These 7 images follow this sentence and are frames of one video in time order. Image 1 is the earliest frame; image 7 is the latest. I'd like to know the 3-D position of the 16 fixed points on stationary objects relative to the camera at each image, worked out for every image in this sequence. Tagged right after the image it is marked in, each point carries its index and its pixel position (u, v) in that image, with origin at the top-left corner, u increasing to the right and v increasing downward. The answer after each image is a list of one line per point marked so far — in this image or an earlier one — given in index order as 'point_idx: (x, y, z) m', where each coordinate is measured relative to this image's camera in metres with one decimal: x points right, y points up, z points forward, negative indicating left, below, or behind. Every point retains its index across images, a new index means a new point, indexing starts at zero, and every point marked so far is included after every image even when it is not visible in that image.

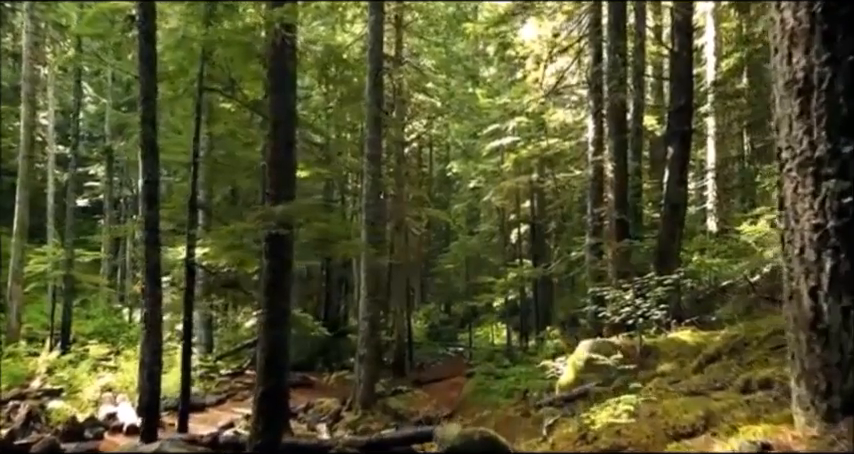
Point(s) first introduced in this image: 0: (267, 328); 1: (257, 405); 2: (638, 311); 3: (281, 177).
0: (-2.2, -1.4, +8.3) m
1: (-2.4, -2.5, +8.3) m
2: (+3.7, -1.5, +10.8) m
3: (-2.2, +0.7, +8.6) m
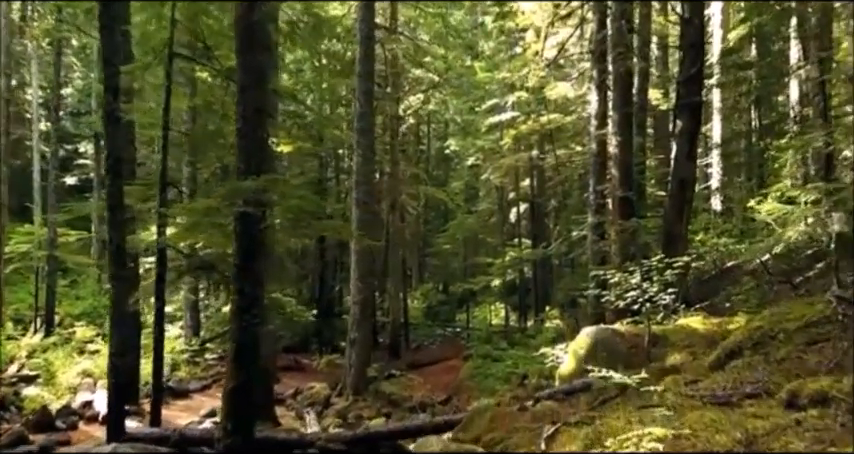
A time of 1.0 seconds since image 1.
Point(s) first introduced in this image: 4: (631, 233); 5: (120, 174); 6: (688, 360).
0: (-2.4, -1.1, +7.5) m
1: (-2.5, -2.2, +7.5) m
2: (+3.6, -1.1, +10.0) m
3: (-2.3, +1.0, +7.8) m
4: (+4.4, -0.1, +13.1) m
5: (-4.7, +0.8, +9.3) m
6: (+3.6, -1.9, +8.3) m
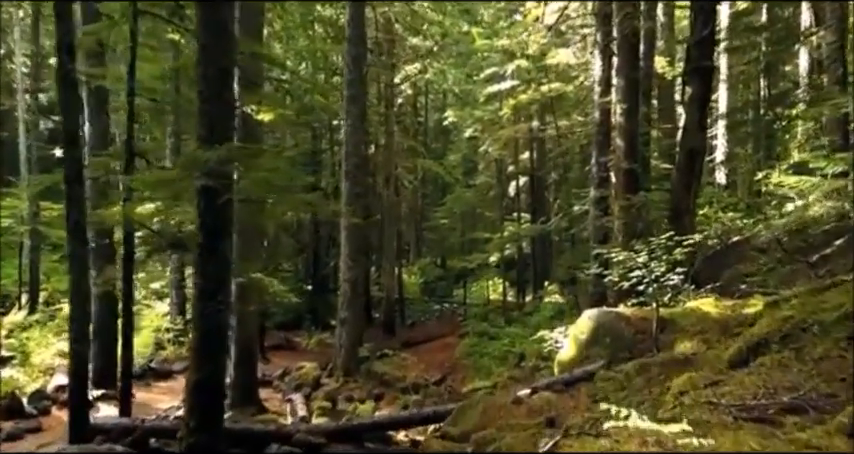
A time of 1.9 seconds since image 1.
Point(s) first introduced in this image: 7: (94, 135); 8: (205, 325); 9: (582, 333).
0: (-2.6, -0.8, +6.8) m
1: (-2.7, -1.9, +6.8) m
2: (+3.4, -0.7, +9.2) m
3: (-2.5, +1.3, +6.9) m
4: (+4.3, +0.4, +12.3) m
5: (-4.9, +1.2, +8.5) m
6: (+3.4, -1.6, +7.5) m
7: (-7.0, +1.9, +12.8) m
8: (-2.5, -1.1, +6.7) m
9: (+2.3, -1.5, +8.8) m
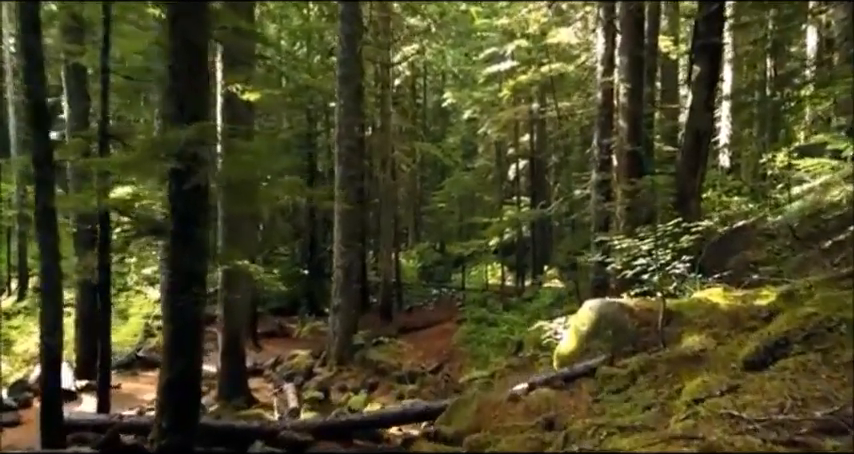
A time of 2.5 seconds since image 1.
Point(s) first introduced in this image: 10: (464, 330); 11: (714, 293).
0: (-2.7, -0.7, +6.3) m
1: (-2.8, -1.8, +6.4) m
2: (+3.3, -0.5, +8.7) m
3: (-2.6, +1.5, +6.4) m
4: (+4.2, +0.7, +11.7) m
5: (-5.0, +1.3, +7.9) m
6: (+3.3, -1.4, +7.1) m
7: (-7.1, +2.2, +12.2) m
8: (-2.6, -0.9, +6.3) m
9: (+2.2, -1.3, +8.3) m
10: (+1.2, -3.3, +19.6) m
11: (+4.0, -0.9, +8.5) m
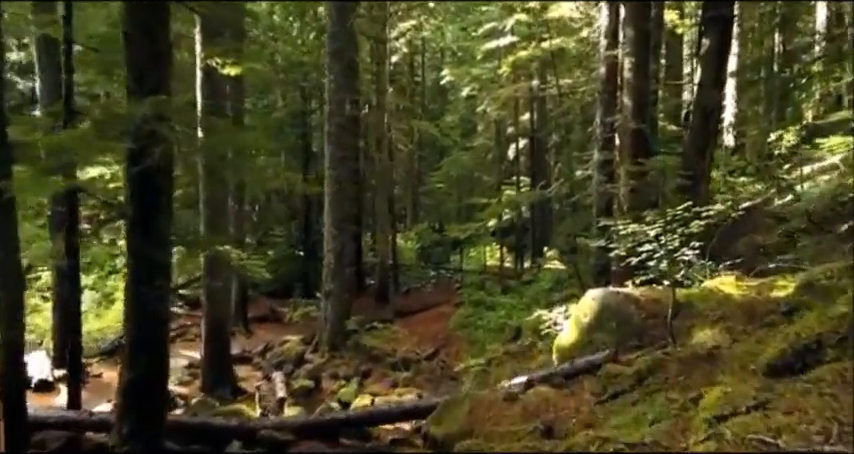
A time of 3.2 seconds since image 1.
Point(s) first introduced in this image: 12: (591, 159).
0: (-2.8, -0.5, +5.7) m
1: (-2.9, -1.6, +5.8) m
2: (+3.2, -0.3, +8.1) m
3: (-2.7, +1.6, +5.7) m
4: (+4.0, +1.0, +11.1) m
5: (-5.1, +1.5, +7.3) m
6: (+3.2, -1.3, +6.5) m
7: (-7.3, +2.5, +11.5) m
8: (-2.7, -0.8, +5.7) m
9: (+2.0, -1.1, +7.8) m
10: (+1.1, -2.8, +19.1) m
11: (+3.9, -0.7, +7.9) m
12: (+3.6, +1.5, +13.2) m
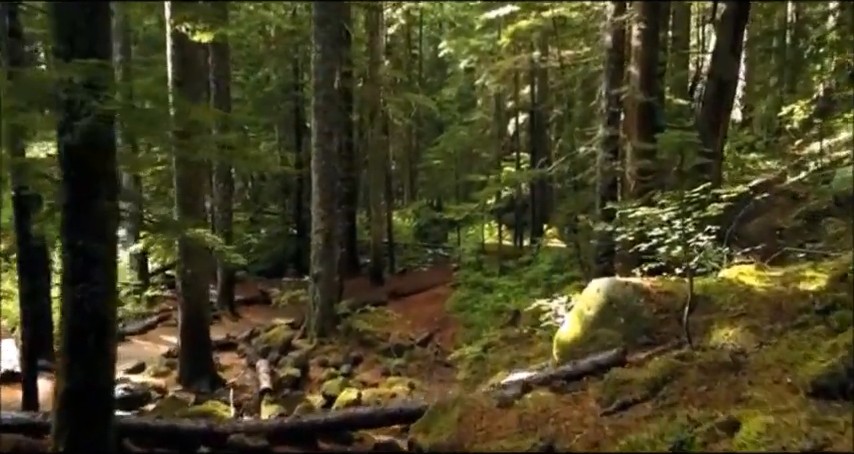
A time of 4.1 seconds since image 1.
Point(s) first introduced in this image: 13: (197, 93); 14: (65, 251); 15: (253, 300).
0: (-2.9, -0.4, +4.9) m
1: (-3.1, -1.5, +5.1) m
2: (+3.0, -0.1, +7.4) m
3: (-2.9, +1.7, +4.8) m
4: (+3.9, +1.3, +10.3) m
5: (-5.3, +1.7, +6.4) m
6: (+3.1, -1.1, +5.8) m
7: (-7.4, +2.9, +10.6) m
8: (-2.8, -0.7, +4.9) m
9: (+1.9, -1.0, +7.0) m
10: (+0.9, -2.1, +18.4) m
11: (+3.7, -0.5, +7.1) m
12: (+3.4, +1.9, +12.3) m
13: (-3.9, +2.3, +10.4) m
14: (-3.0, -0.2, +4.9) m
15: (-5.2, -2.2, +18.1) m
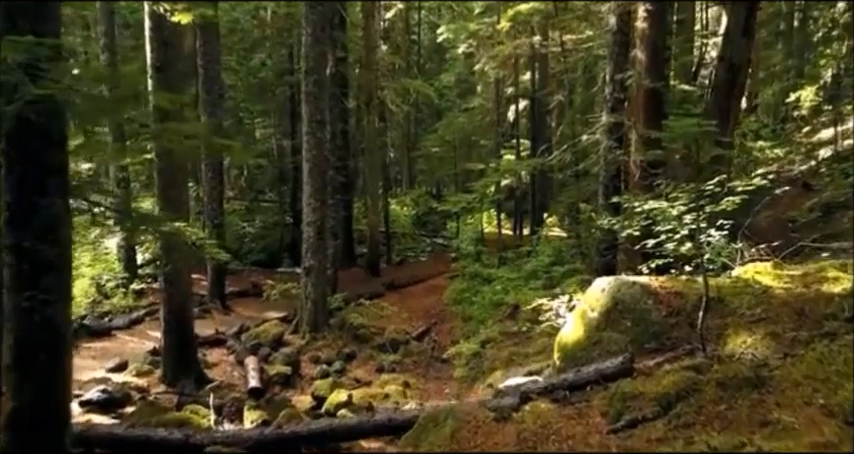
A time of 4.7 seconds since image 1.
0: (-3.0, -0.4, +4.4) m
1: (-3.2, -1.5, +4.6) m
2: (+2.9, -0.1, +6.8) m
3: (-3.0, +1.7, +4.3) m
4: (+3.8, +1.4, +9.7) m
5: (-5.4, +1.7, +5.9) m
6: (+3.0, -1.1, +5.3) m
7: (-7.5, +3.0, +10.0) m
8: (-2.9, -0.7, +4.4) m
9: (+1.8, -0.9, +6.5) m
10: (+0.8, -1.8, +18.0) m
11: (+3.6, -0.5, +6.6) m
12: (+3.3, +2.0, +11.8) m
13: (-4.0, +2.4, +9.8) m
14: (-3.0, -0.2, +4.4) m
15: (-5.3, -1.9, +17.6) m
